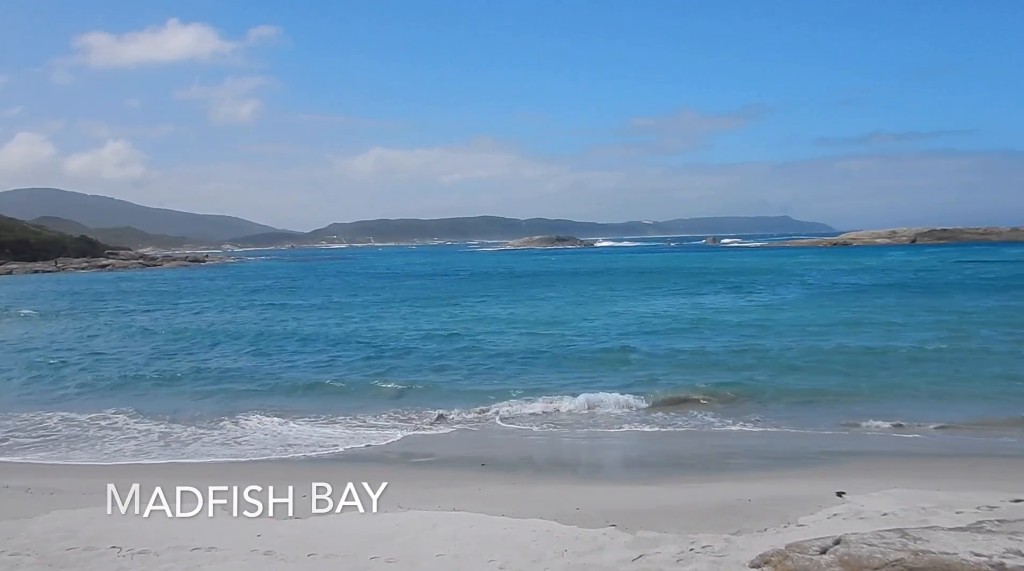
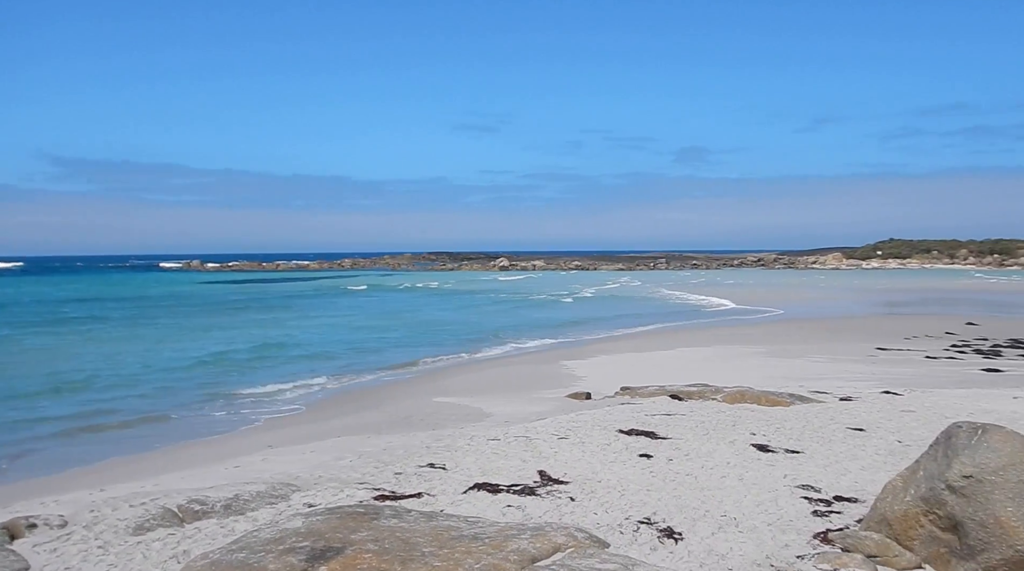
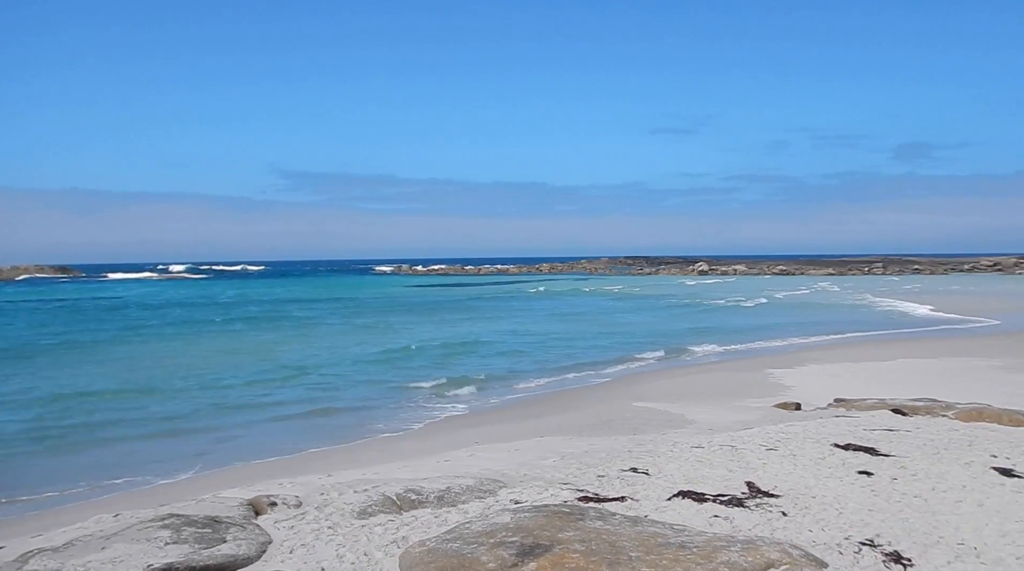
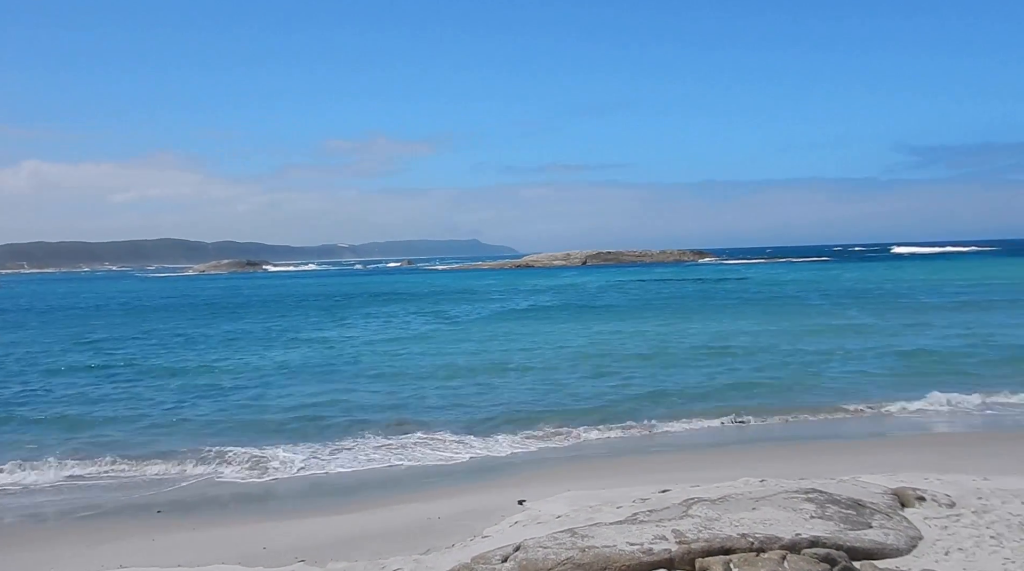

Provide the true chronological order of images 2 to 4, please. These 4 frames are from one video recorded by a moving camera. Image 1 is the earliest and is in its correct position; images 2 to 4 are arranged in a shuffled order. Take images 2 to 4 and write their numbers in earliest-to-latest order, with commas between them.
4, 3, 2
